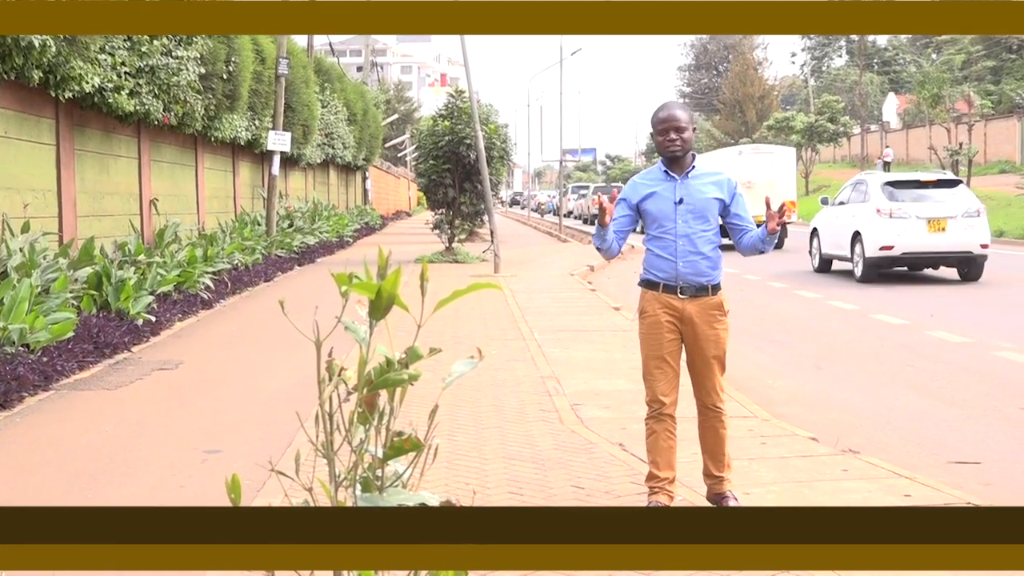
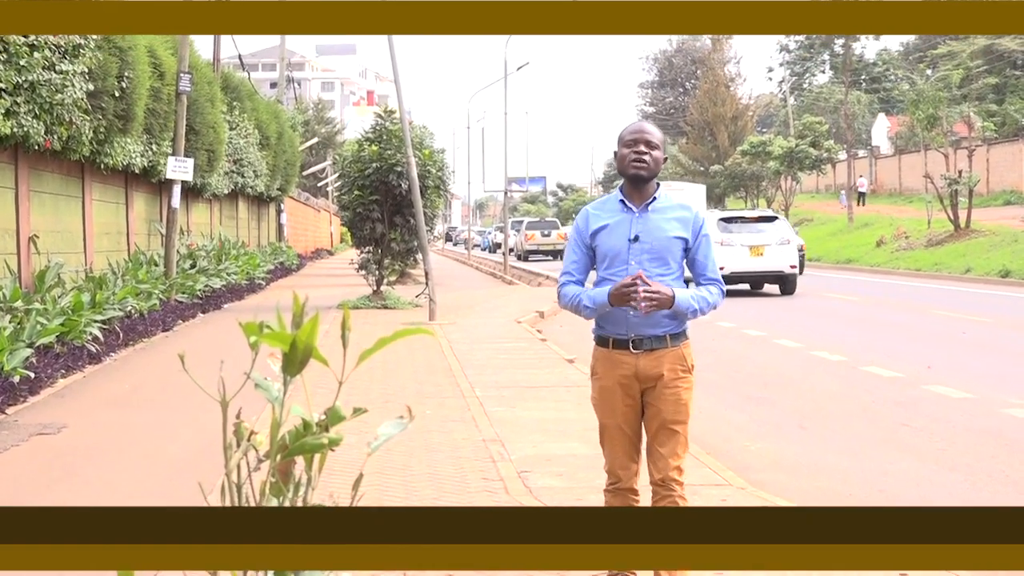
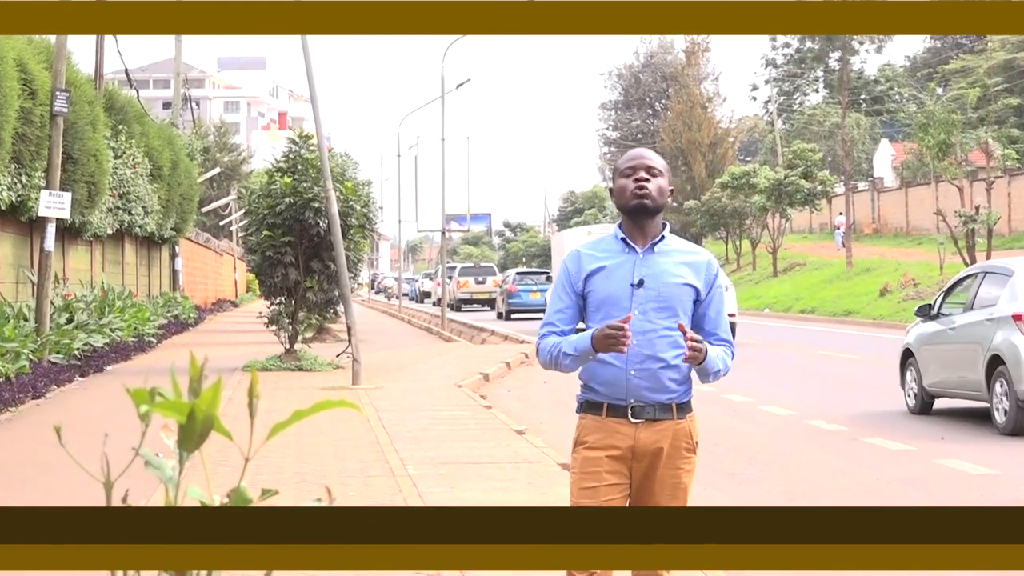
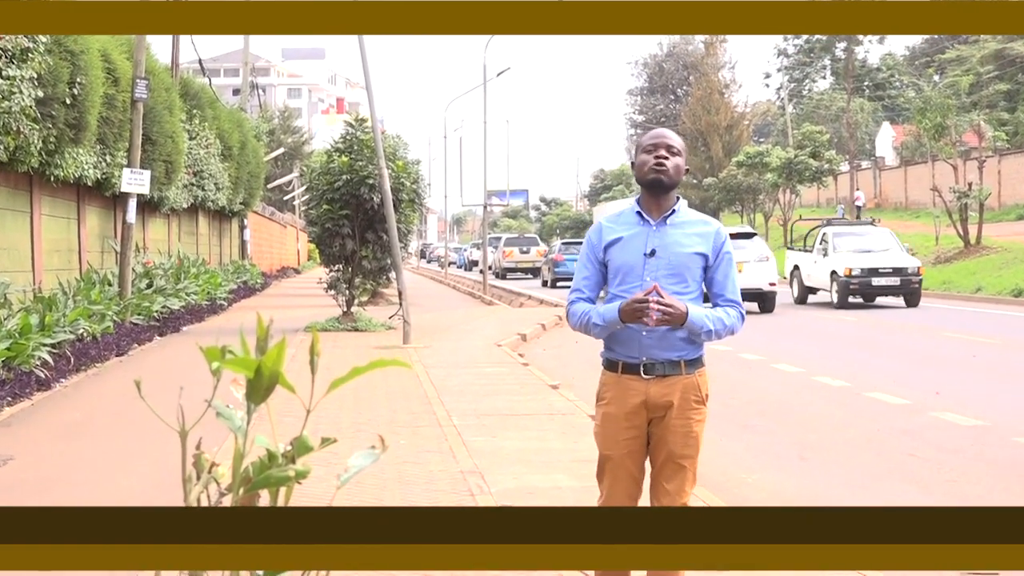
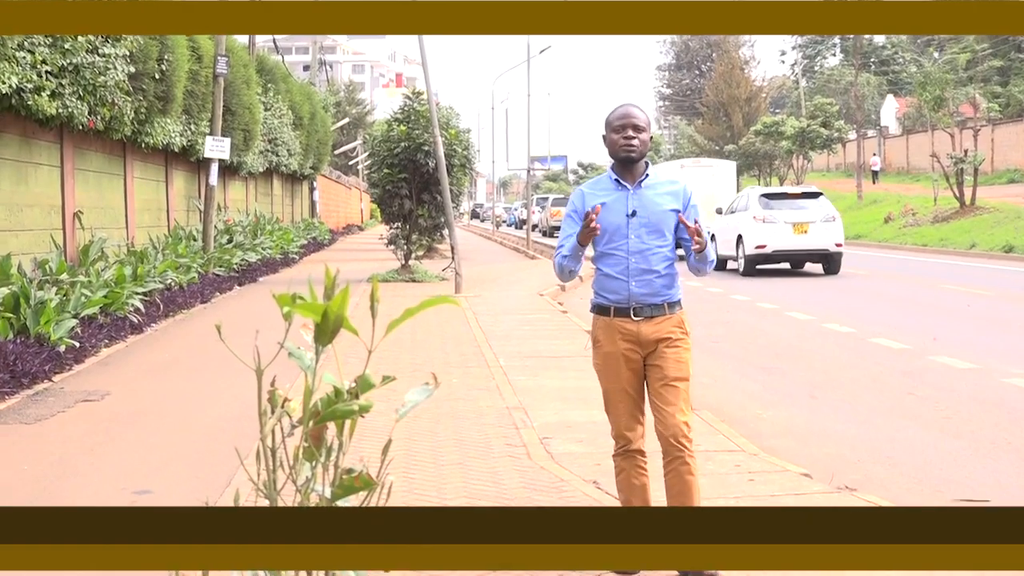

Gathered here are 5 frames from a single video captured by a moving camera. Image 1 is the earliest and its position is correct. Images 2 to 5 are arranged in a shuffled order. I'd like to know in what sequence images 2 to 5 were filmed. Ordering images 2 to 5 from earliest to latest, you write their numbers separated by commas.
5, 2, 4, 3
